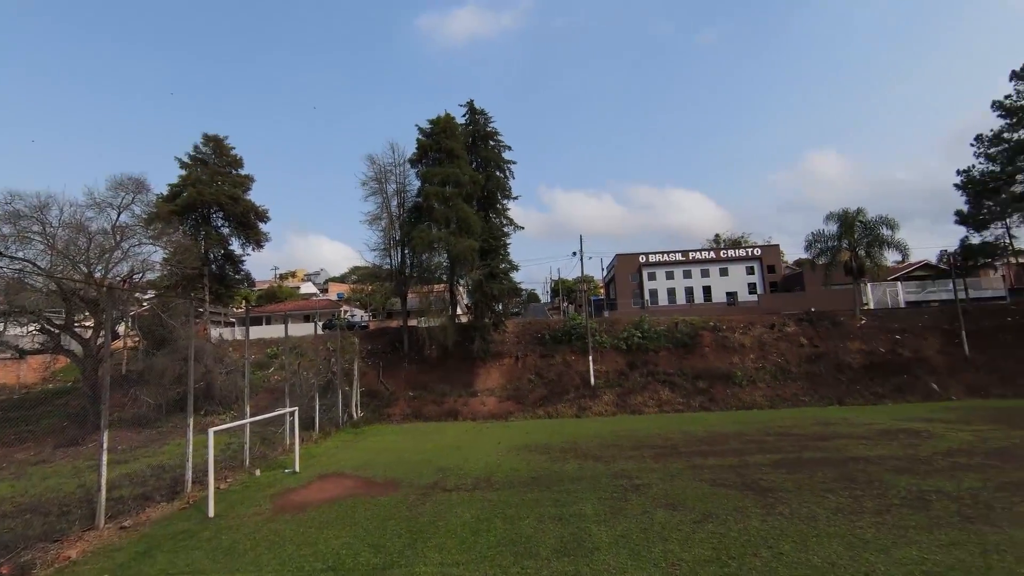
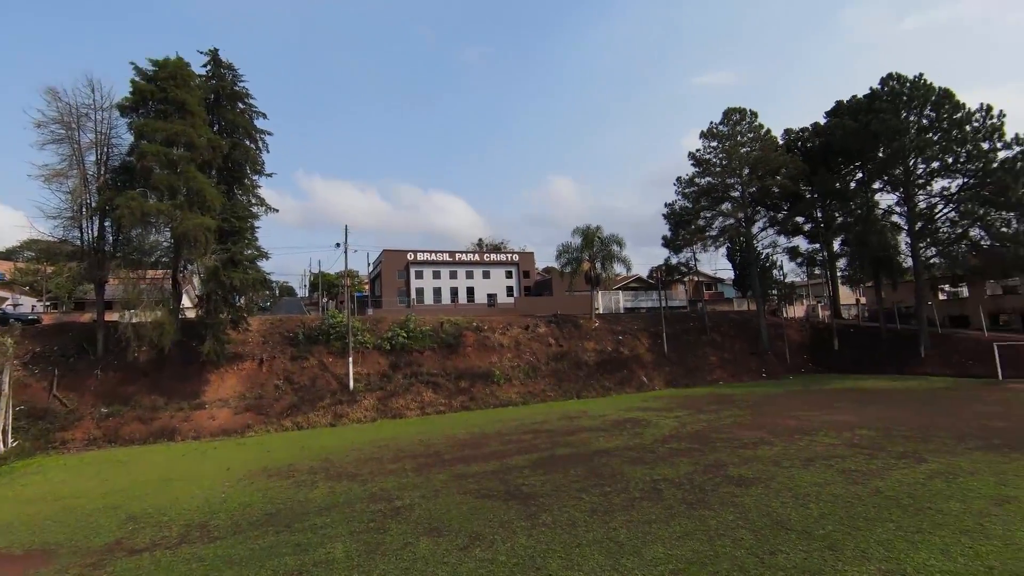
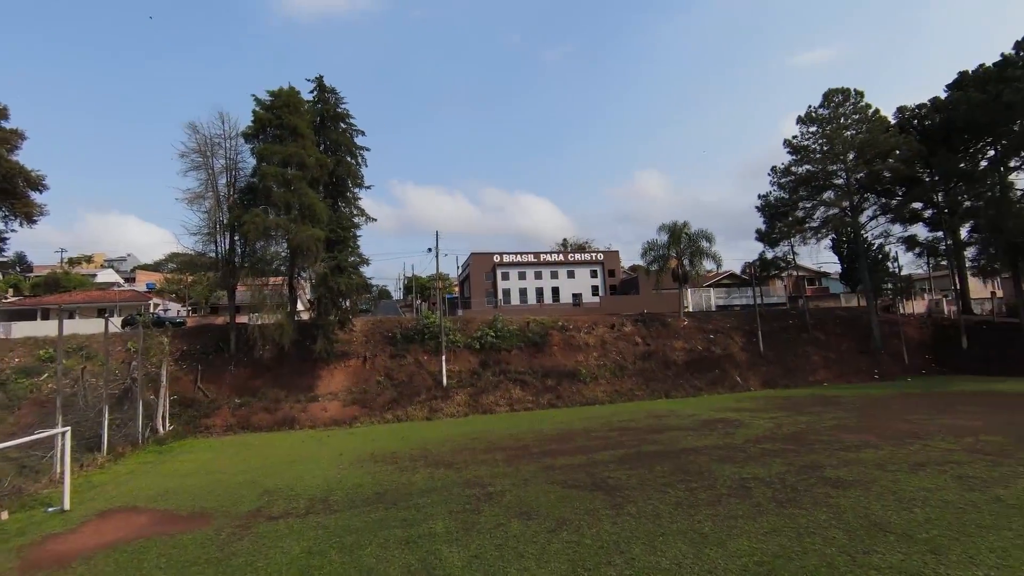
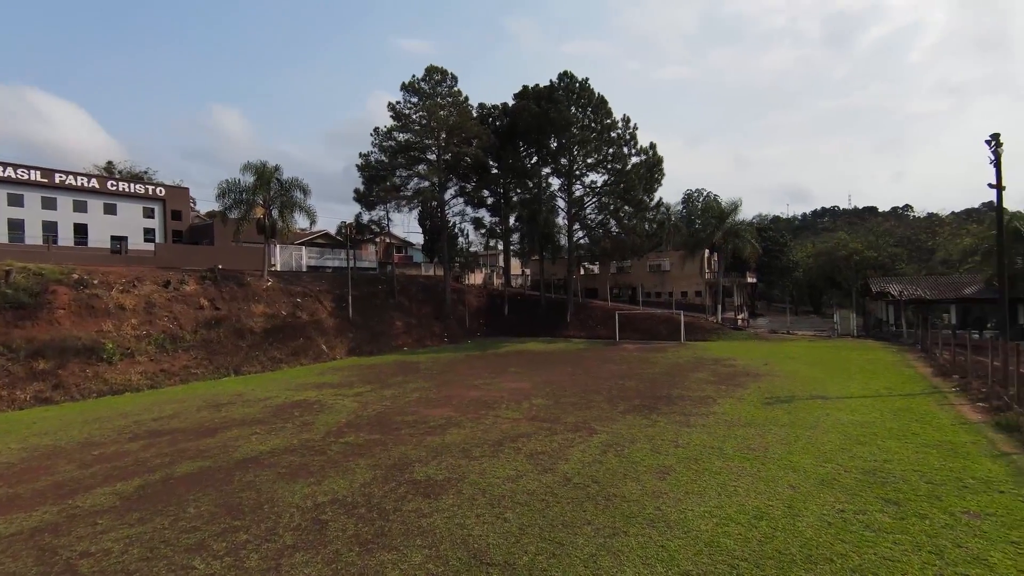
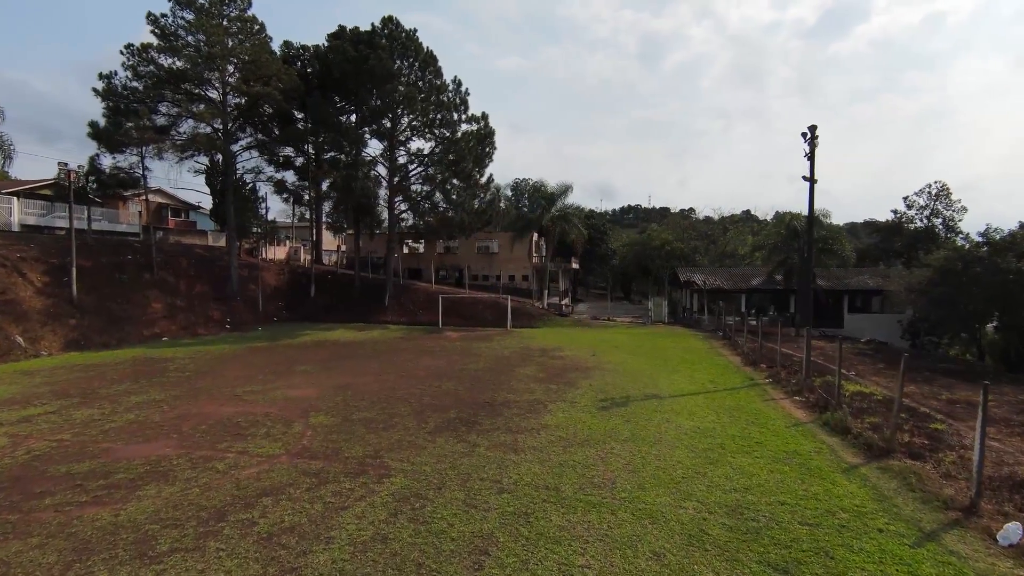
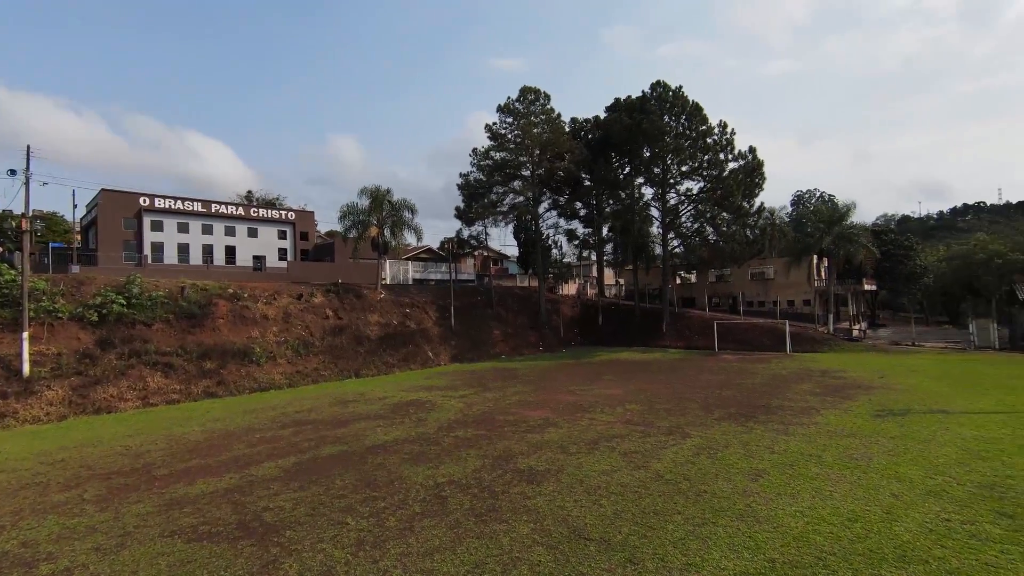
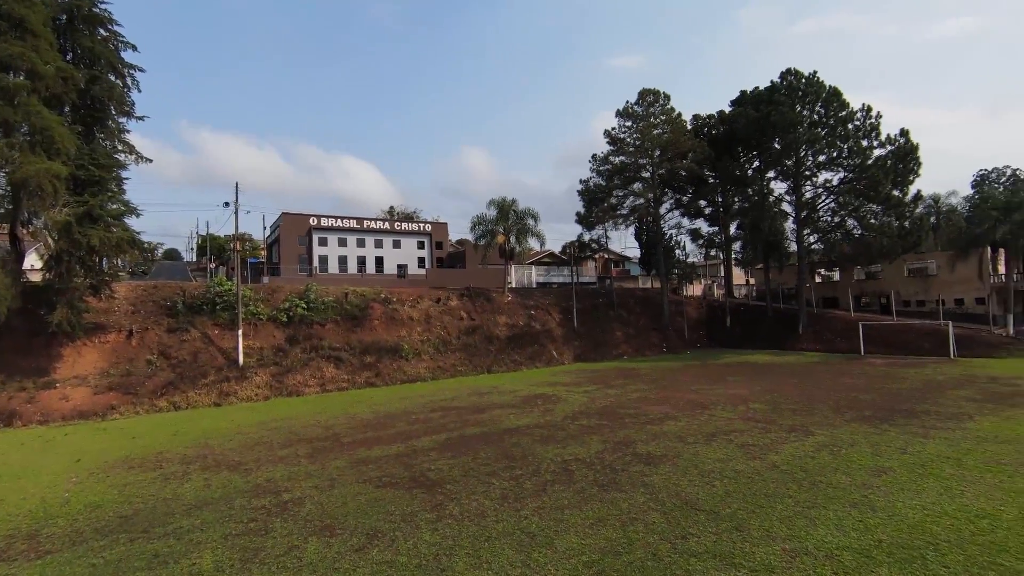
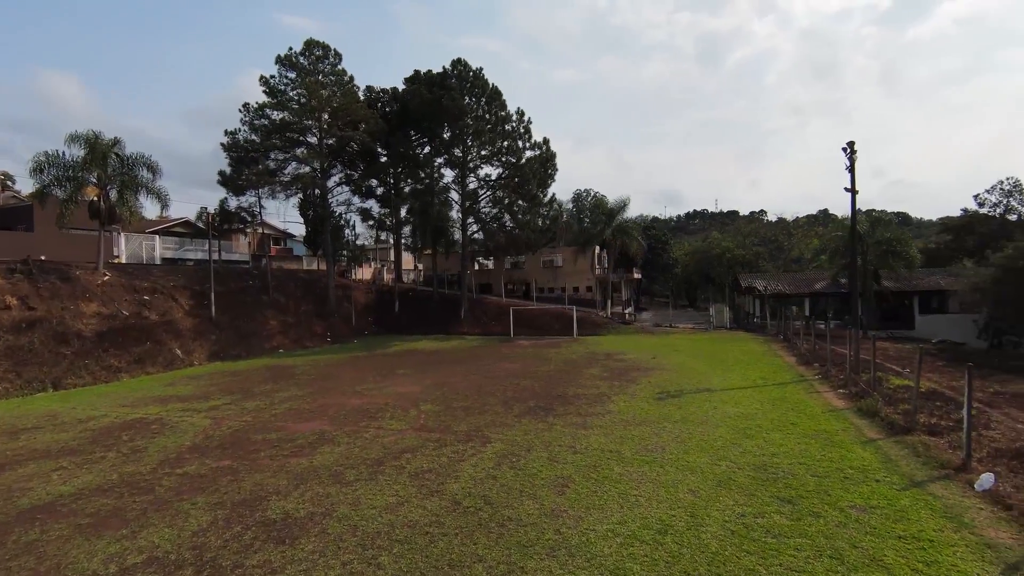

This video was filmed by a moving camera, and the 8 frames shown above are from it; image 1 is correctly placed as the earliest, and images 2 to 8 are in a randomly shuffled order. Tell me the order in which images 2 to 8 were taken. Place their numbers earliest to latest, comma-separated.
3, 2, 7, 6, 4, 8, 5
